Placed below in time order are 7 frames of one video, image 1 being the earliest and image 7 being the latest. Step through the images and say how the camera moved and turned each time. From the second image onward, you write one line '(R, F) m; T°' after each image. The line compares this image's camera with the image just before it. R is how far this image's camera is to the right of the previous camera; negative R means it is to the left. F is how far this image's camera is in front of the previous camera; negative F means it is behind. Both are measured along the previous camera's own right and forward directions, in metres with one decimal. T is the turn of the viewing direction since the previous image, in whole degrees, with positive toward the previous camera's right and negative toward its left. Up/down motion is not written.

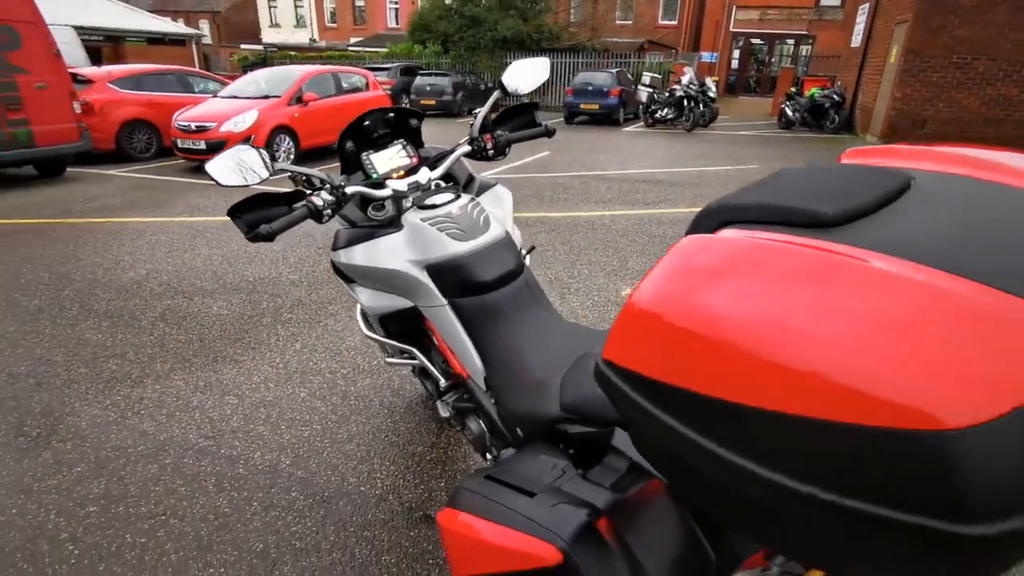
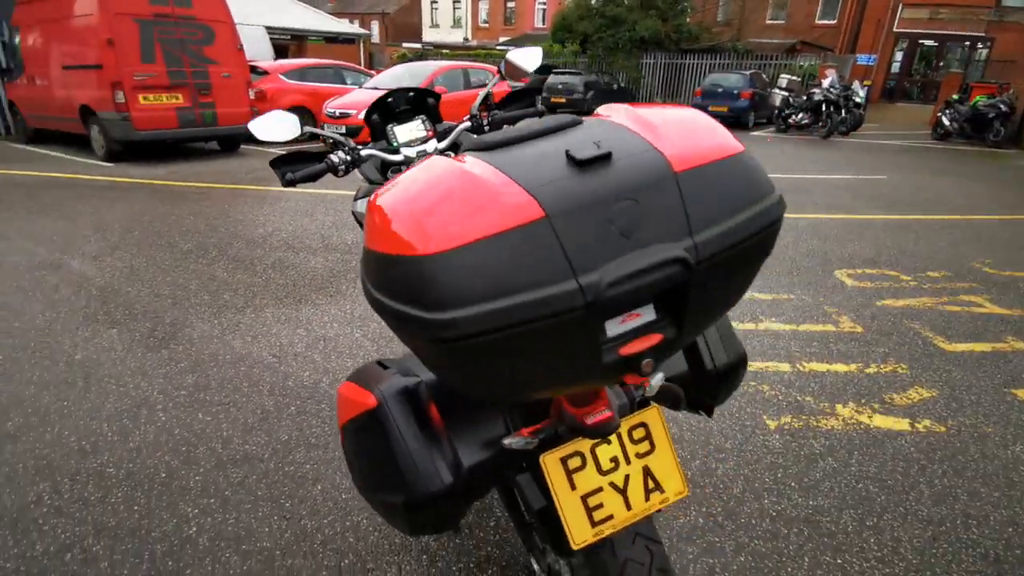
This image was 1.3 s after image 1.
(+0.7, -0.3) m; -13°
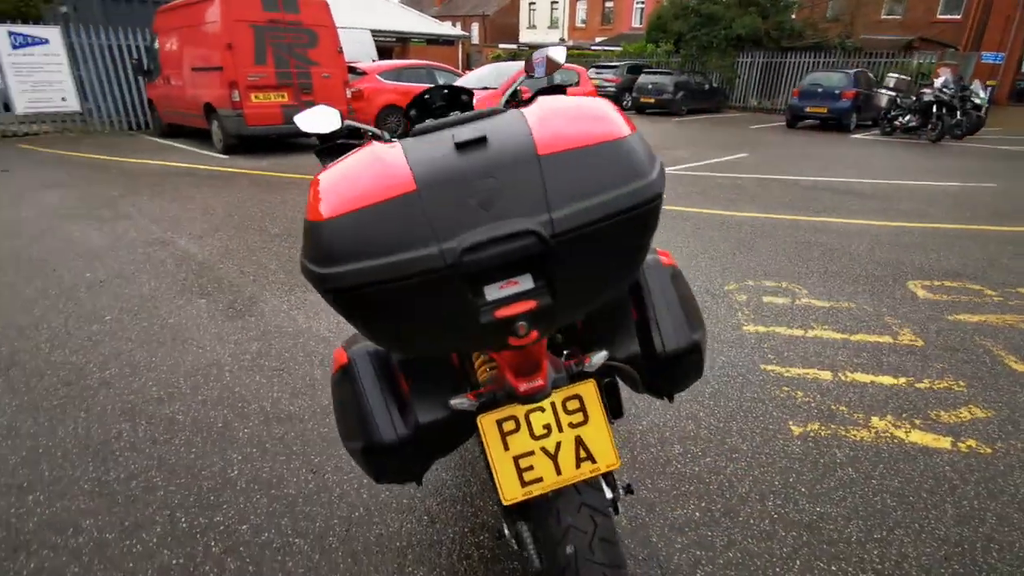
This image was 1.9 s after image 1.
(+0.3, -0.1) m; -9°
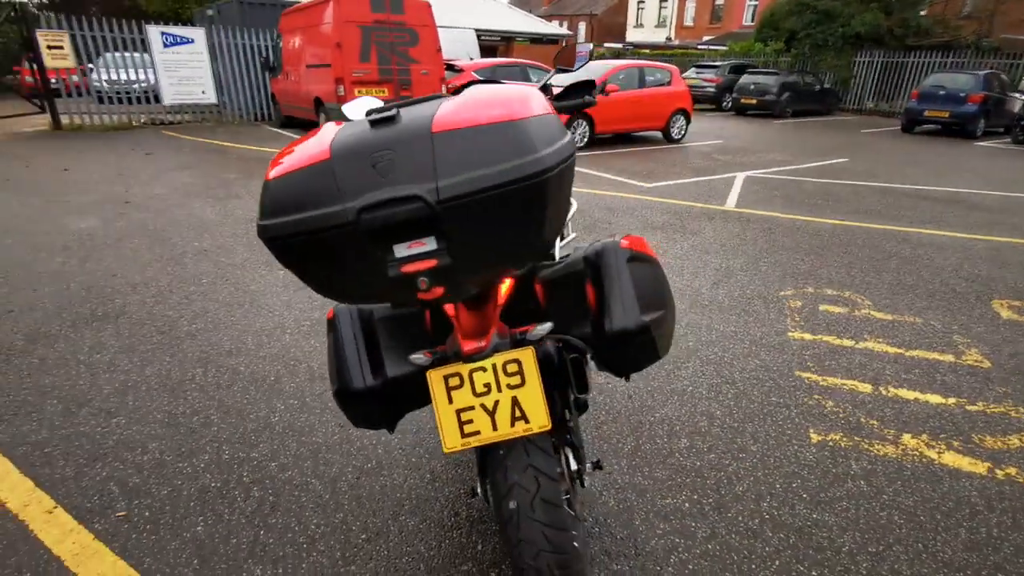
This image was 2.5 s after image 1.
(+0.4, -0.1) m; -9°
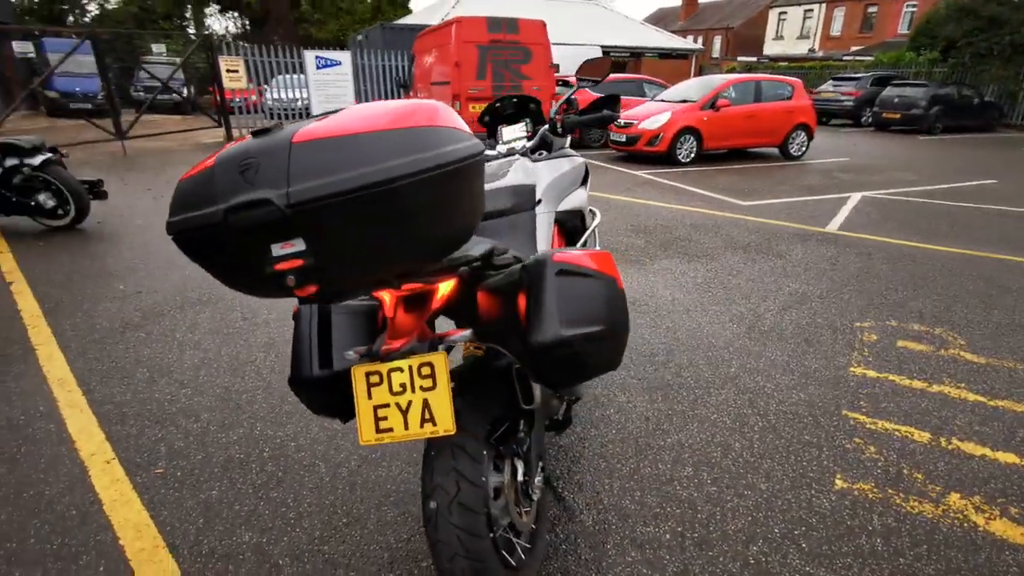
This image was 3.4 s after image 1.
(+0.6, 0.0) m; -13°
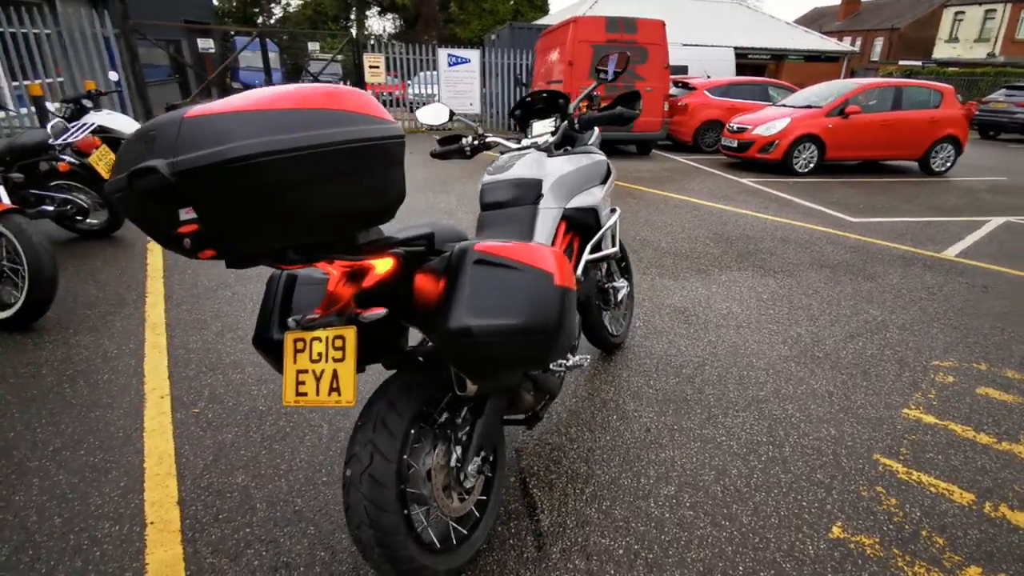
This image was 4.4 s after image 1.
(+0.6, +0.1) m; -12°
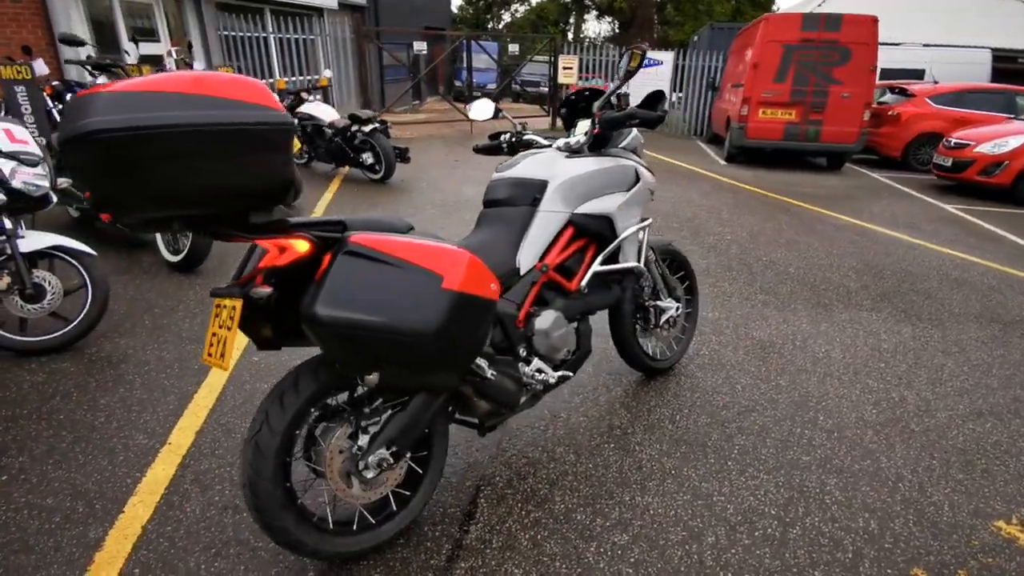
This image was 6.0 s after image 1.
(+0.9, +0.3) m; -19°
